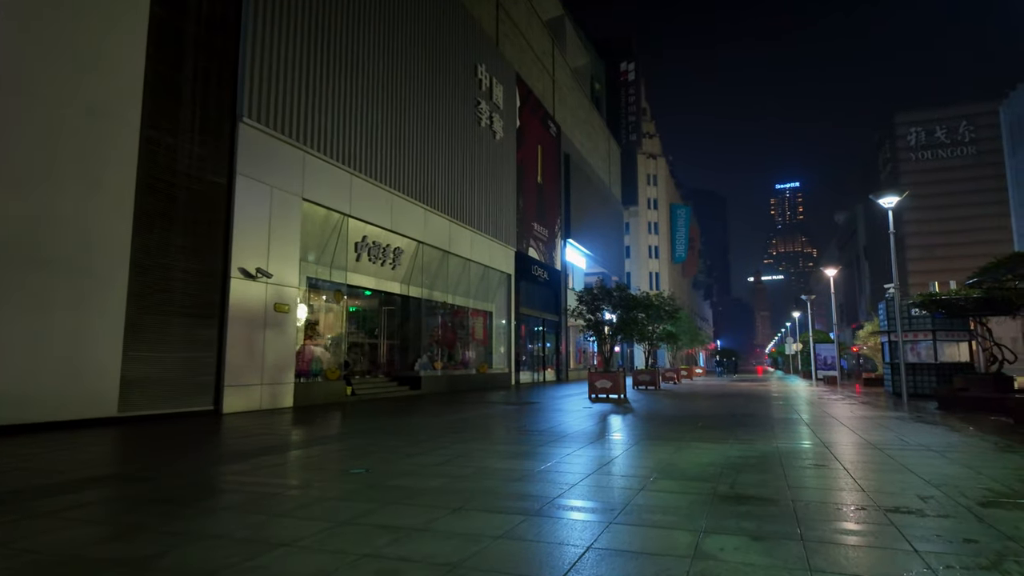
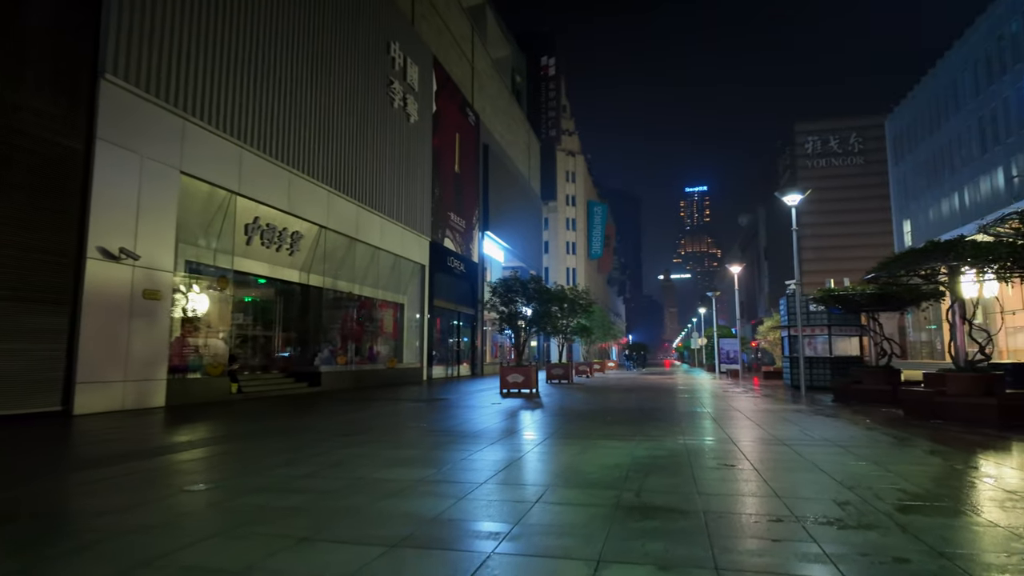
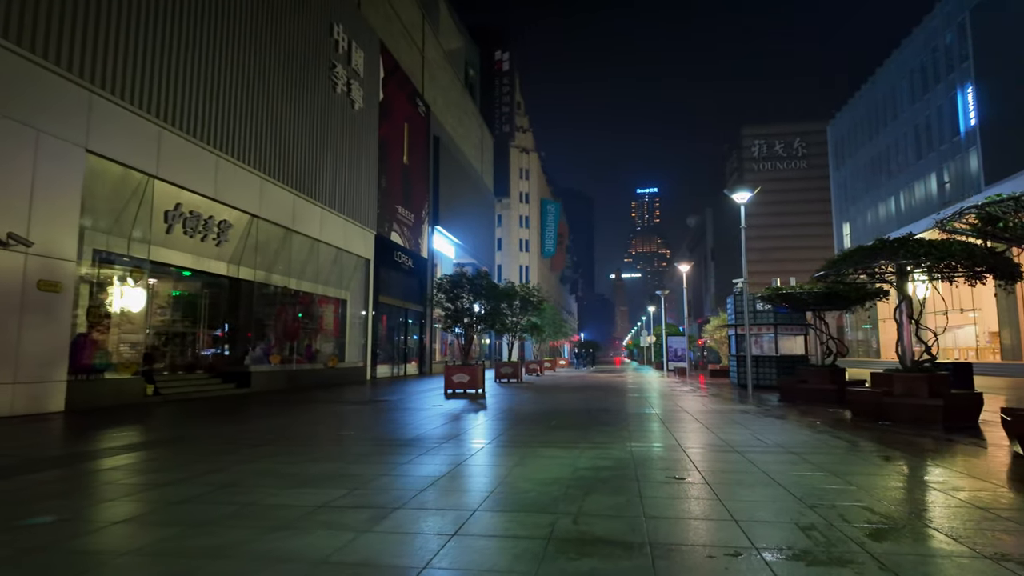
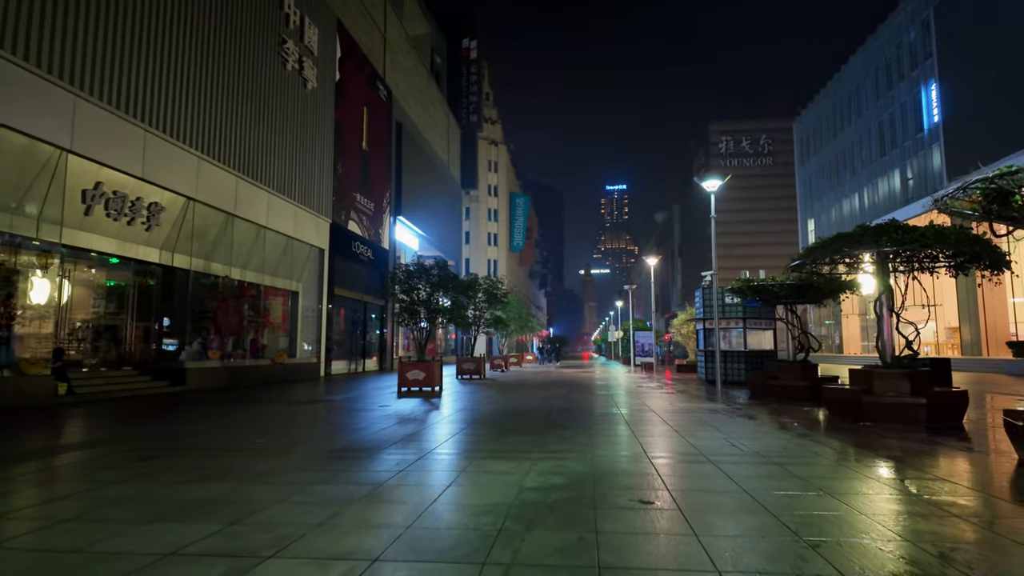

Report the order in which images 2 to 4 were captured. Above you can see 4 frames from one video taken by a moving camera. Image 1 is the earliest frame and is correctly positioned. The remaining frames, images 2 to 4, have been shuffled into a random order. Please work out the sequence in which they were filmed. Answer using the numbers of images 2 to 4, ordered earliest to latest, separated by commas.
2, 3, 4
